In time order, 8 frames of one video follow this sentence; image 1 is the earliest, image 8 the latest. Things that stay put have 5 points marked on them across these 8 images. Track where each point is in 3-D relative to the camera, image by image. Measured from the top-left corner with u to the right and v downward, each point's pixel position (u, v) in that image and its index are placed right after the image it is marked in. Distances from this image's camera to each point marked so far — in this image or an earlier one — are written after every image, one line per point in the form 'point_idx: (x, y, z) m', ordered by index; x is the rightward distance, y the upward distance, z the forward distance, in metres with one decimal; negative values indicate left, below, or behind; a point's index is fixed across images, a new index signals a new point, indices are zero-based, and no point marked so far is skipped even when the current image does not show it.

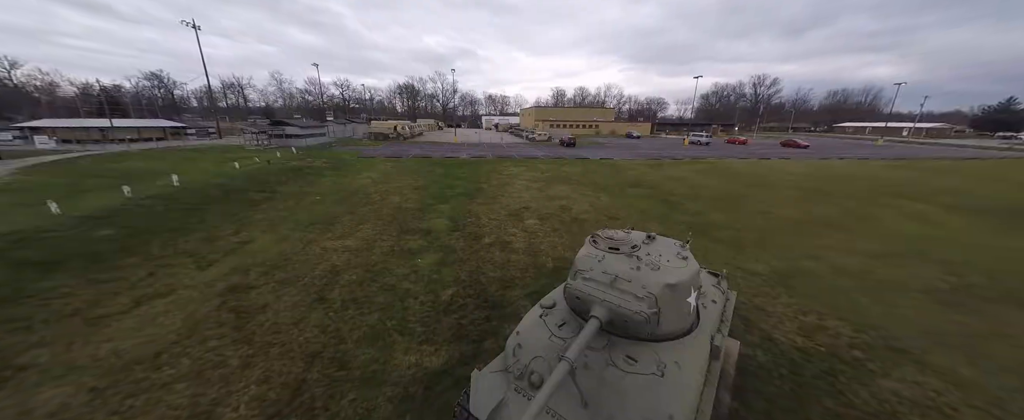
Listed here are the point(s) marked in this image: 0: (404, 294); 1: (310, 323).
0: (-3.3, -2.6, +9.5) m
1: (-5.3, -2.9, +8.1) m
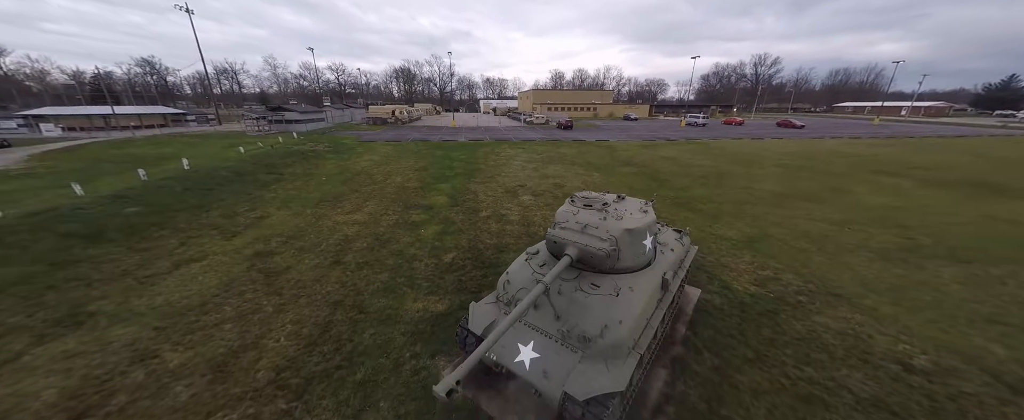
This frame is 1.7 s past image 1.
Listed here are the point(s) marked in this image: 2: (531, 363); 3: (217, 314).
0: (-3.5, -1.6, +10.7) m
1: (-5.4, -2.1, +9.3) m
2: (+0.3, -2.5, +5.0) m
3: (-7.4, -2.6, +7.7) m
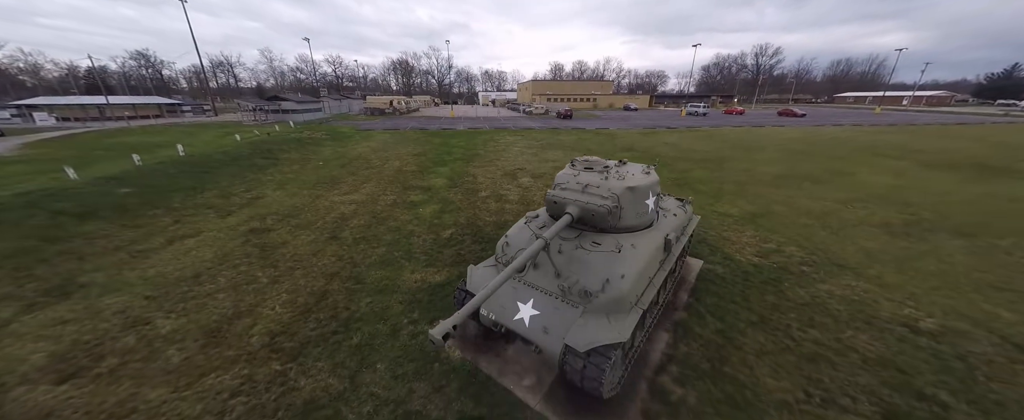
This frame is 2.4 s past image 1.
0: (-3.5, -0.8, +10.5) m
1: (-5.5, -1.3, +9.1) m
2: (+0.3, -1.7, +4.9) m
3: (-7.4, -1.8, +7.6) m
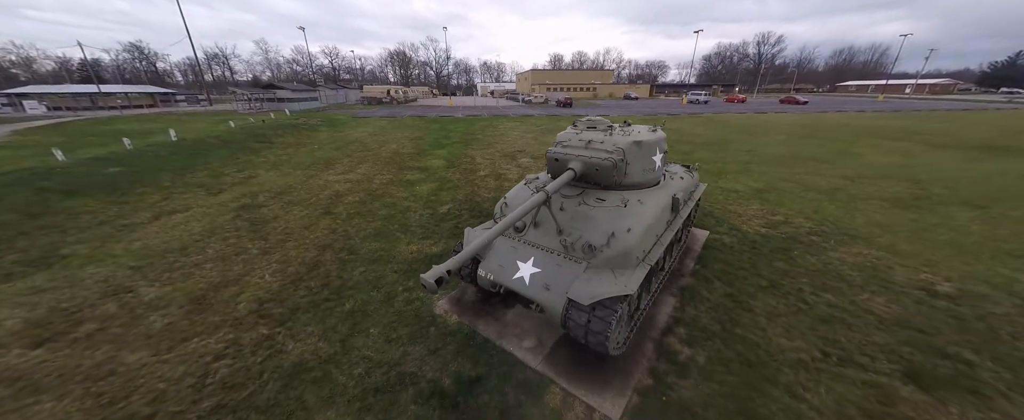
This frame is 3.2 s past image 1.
0: (-3.6, 0.0, +10.2) m
1: (-5.5, -0.5, +8.8) m
2: (+0.3, -1.0, +4.6) m
3: (-7.4, -1.1, +7.3) m
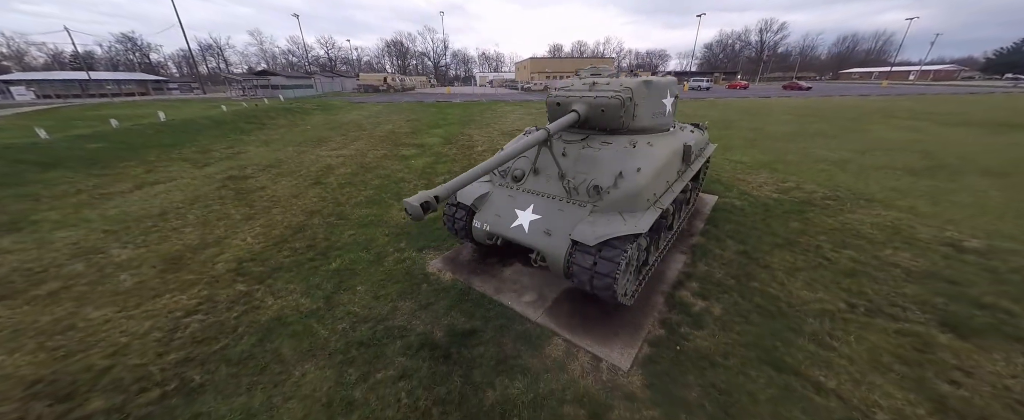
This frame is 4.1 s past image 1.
0: (-3.6, +1.0, +9.8) m
1: (-5.5, +0.4, +8.4) m
2: (+0.3, -0.2, +4.2) m
3: (-7.4, -0.2, +6.9) m
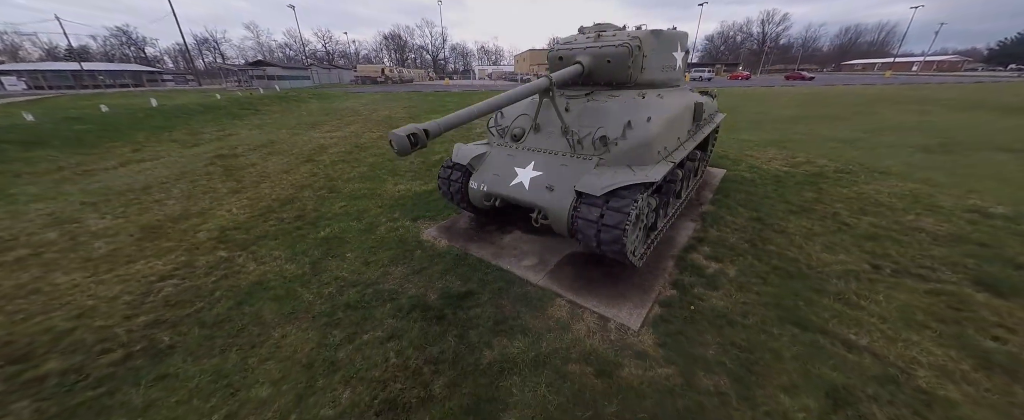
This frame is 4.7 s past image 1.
0: (-3.6, +1.6, +9.5) m
1: (-5.5, +1.0, +8.1) m
2: (+0.2, +0.4, +3.9) m
3: (-7.4, +0.3, +6.6) m
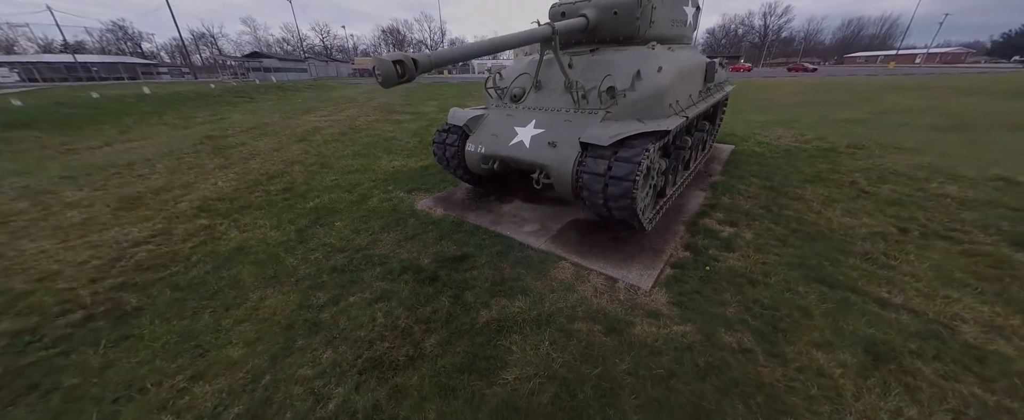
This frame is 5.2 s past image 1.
0: (-3.6, +2.1, +9.2) m
1: (-5.5, +1.5, +7.8) m
2: (+0.2, +0.8, +3.6) m
3: (-7.5, +0.8, +6.3) m
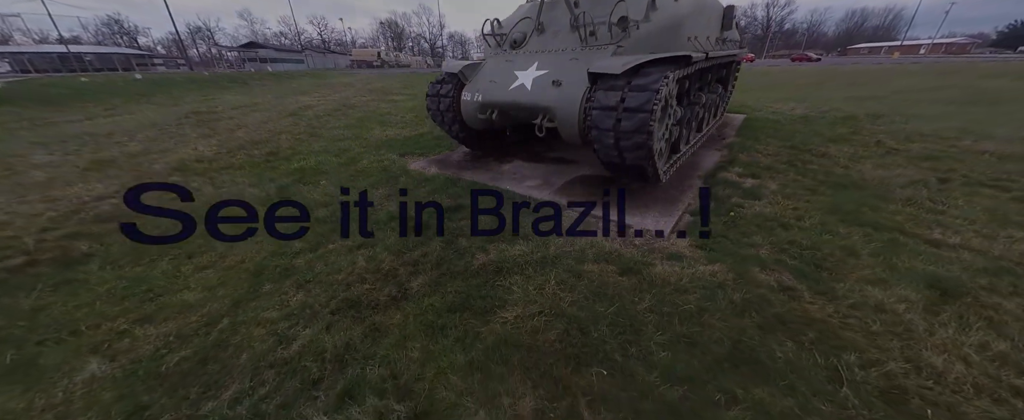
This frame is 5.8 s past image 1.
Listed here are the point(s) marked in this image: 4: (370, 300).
0: (-3.6, +2.7, +8.8) m
1: (-5.5, +2.1, +7.4) m
2: (+0.2, +1.4, +3.2) m
3: (-7.5, +1.4, +6.0) m
4: (-0.9, -0.5, +1.9) m
